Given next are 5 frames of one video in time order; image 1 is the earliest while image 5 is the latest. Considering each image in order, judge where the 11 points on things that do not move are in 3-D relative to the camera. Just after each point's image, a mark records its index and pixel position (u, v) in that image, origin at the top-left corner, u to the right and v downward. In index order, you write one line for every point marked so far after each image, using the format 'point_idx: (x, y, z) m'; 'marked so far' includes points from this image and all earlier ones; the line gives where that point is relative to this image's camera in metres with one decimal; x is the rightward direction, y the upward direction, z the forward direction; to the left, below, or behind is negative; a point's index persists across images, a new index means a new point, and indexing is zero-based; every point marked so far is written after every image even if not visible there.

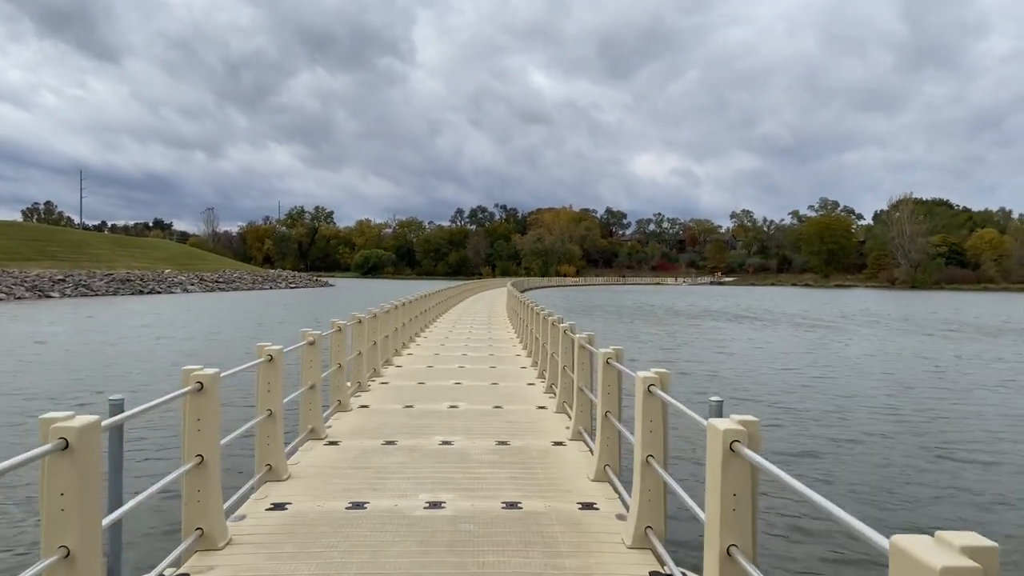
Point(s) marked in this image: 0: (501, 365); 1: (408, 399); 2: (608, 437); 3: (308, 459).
0: (-0.2, -1.4, +13.7) m
1: (-1.4, -1.5, +10.0) m
2: (+0.8, -1.2, +6.0) m
3: (-1.8, -1.5, +6.7) m
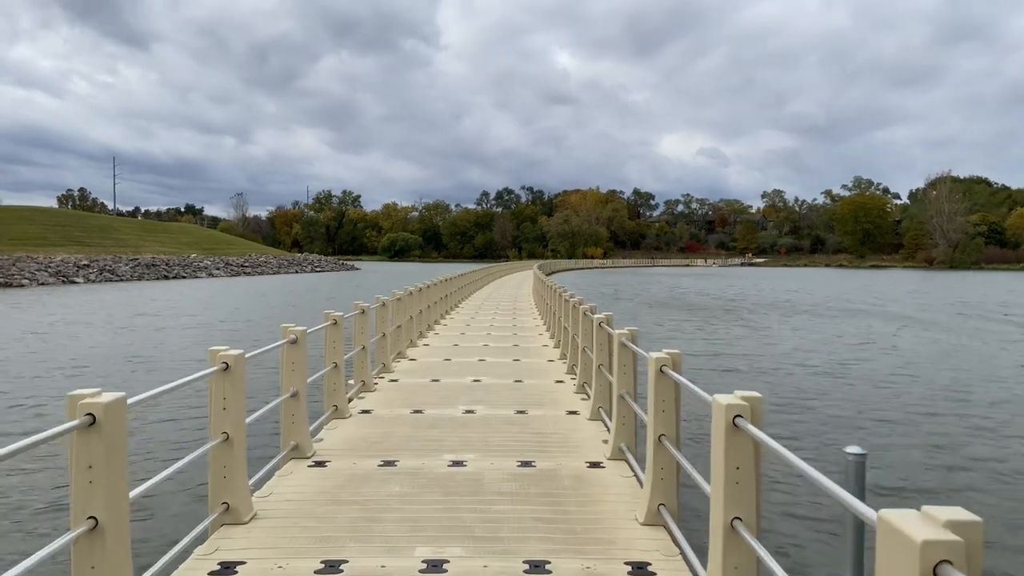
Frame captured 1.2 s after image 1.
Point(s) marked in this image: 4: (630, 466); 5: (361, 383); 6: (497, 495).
0: (+0.2, -1.1, +12.4) m
1: (-1.1, -1.3, +8.7) m
2: (+0.9, -1.1, +4.6) m
3: (-1.6, -1.4, +5.4) m
4: (+0.9, -1.3, +5.6) m
5: (-1.8, -1.1, +9.0) m
6: (-0.1, -1.4, +5.2) m
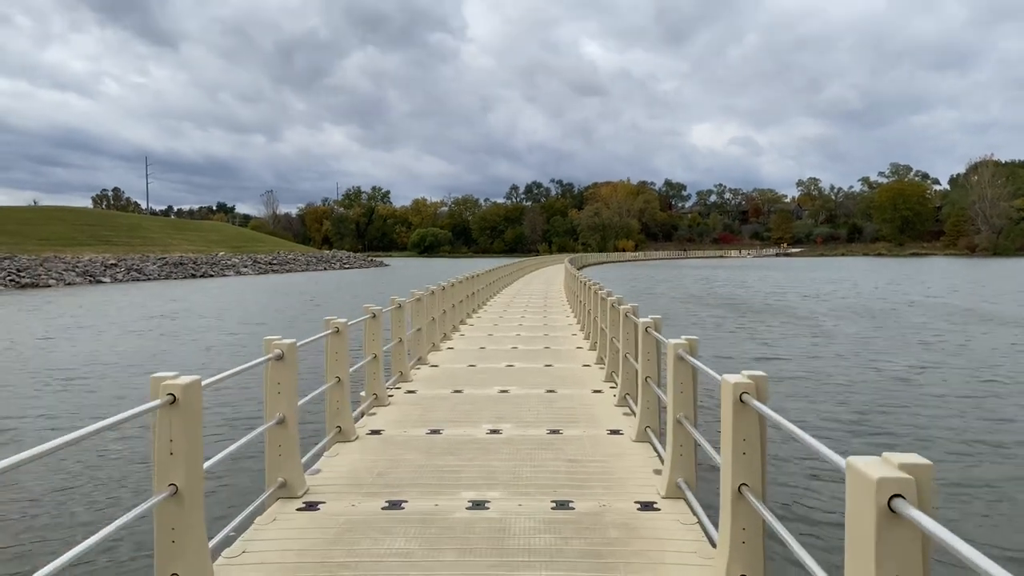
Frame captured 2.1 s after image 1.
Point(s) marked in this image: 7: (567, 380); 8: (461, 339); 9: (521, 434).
0: (+0.7, -1.1, +11.3) m
1: (-0.7, -1.3, +7.7) m
2: (+1.1, -1.1, +3.5) m
3: (-1.4, -1.4, +4.4) m
4: (+1.1, -1.3, +4.5) m
5: (-1.4, -1.1, +8.0) m
6: (+0.1, -1.4, +4.1) m
7: (+0.7, -1.1, +9.7) m
8: (-0.9, -0.9, +13.9) m
9: (+0.1, -1.3, +7.0) m
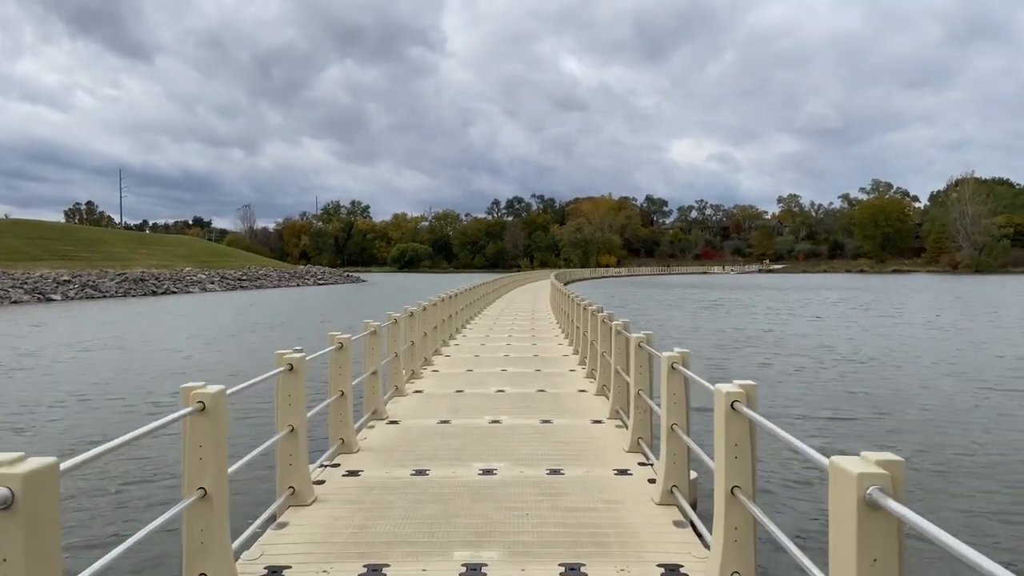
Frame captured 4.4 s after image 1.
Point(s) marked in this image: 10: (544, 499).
0: (+0.5, -1.4, +8.6) m
1: (-0.8, -1.5, +5.0) m
2: (+1.1, -1.2, +0.9) m
3: (-1.4, -1.6, +1.7) m
4: (+1.1, -1.5, +1.9) m
5: (-1.5, -1.4, +5.3) m
6: (+0.1, -1.6, +1.4) m
7: (+0.6, -1.4, +7.1) m
8: (-1.1, -1.3, +11.2) m
9: (0.0, -1.6, +4.3) m
10: (+0.2, -1.5, +5.6) m
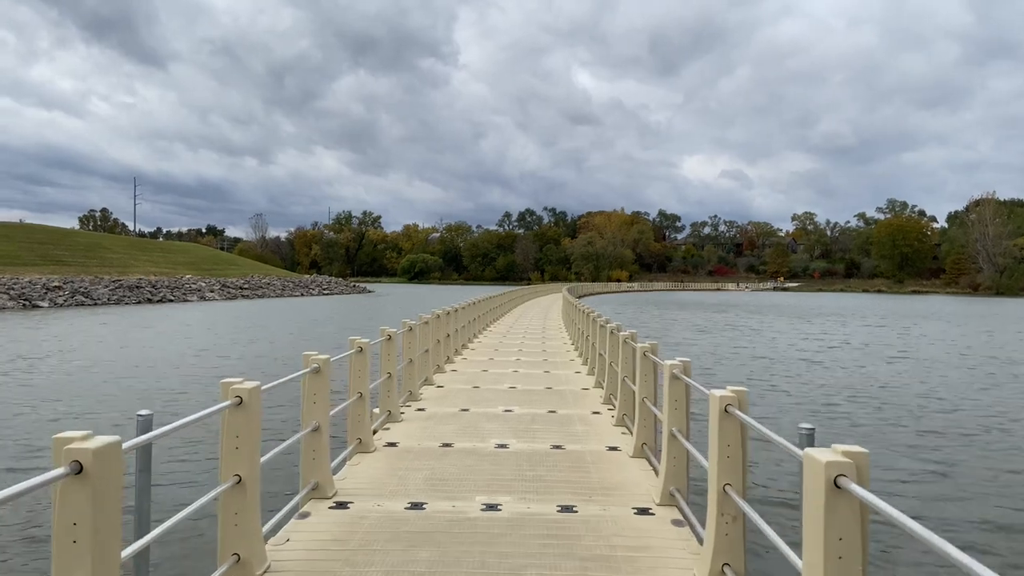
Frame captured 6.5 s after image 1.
0: (+0.6, -1.6, +6.0) m
1: (-0.8, -1.6, +2.4) m
2: (+1.0, -1.3, -1.8) m
3: (-1.4, -1.6, -0.9) m
4: (+1.0, -1.6, -0.8) m
5: (-1.5, -1.5, +2.7) m
6: (0.0, -1.6, -1.2) m
7: (+0.6, -1.6, +4.5) m
8: (-1.0, -1.5, +8.6) m
9: (0.0, -1.7, +1.7) m
10: (+0.2, -1.7, +3.0) m
